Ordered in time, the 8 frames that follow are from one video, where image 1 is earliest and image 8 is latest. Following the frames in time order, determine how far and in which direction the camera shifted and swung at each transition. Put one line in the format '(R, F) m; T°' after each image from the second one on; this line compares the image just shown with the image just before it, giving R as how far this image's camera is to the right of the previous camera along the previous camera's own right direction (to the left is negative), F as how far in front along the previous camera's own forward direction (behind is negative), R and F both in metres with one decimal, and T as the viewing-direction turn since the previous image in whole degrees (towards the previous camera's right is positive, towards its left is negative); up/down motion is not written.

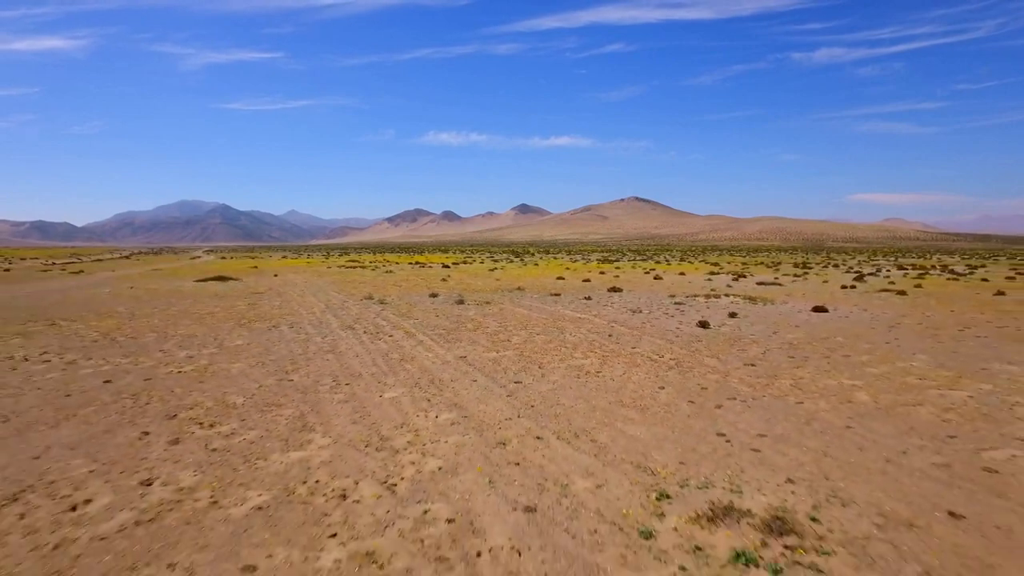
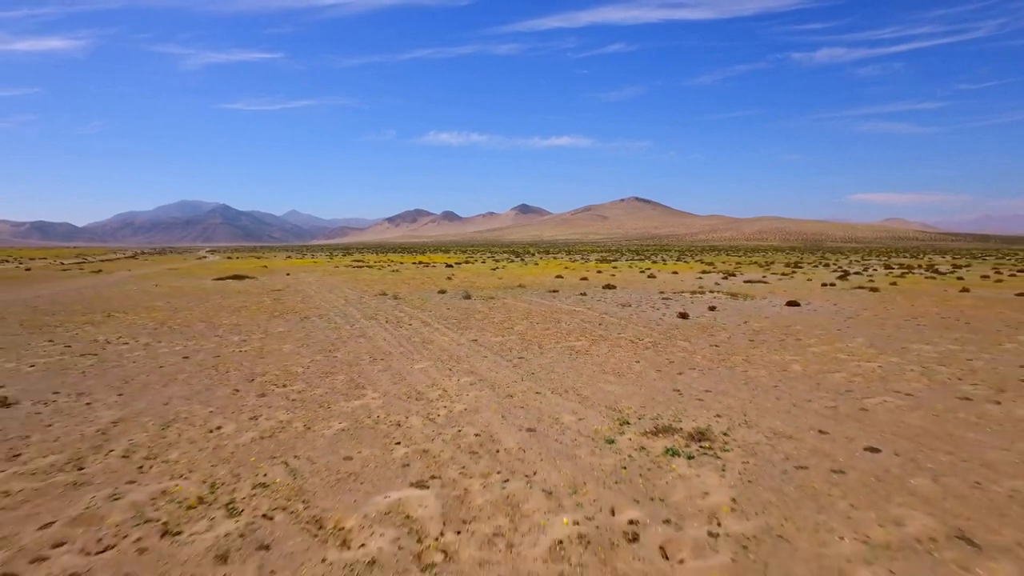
(-0.1, -1.7) m; 0°
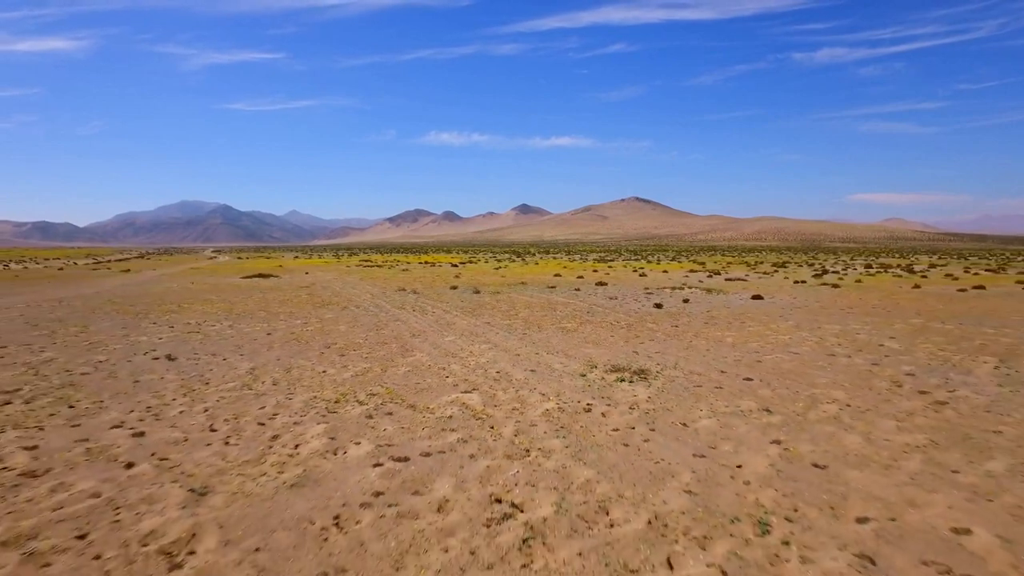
(-0.1, -2.8) m; 0°
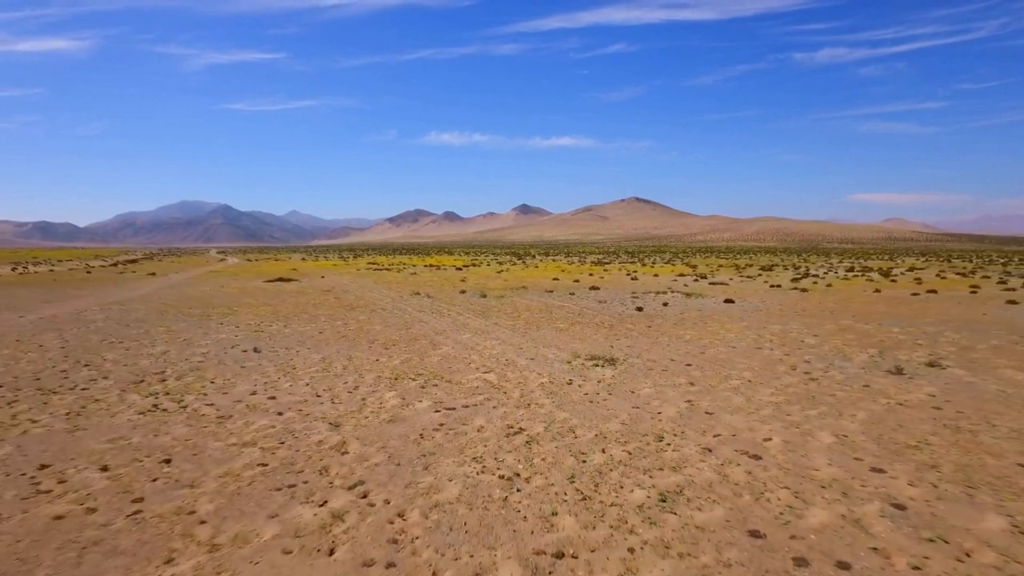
(-0.1, -2.9) m; 0°
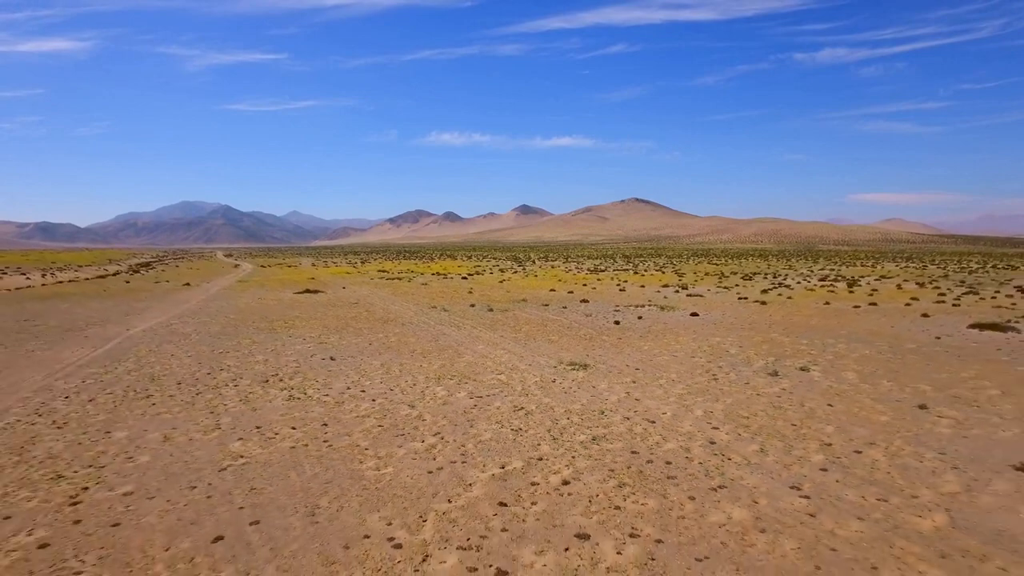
(-0.1, -4.6) m; 0°
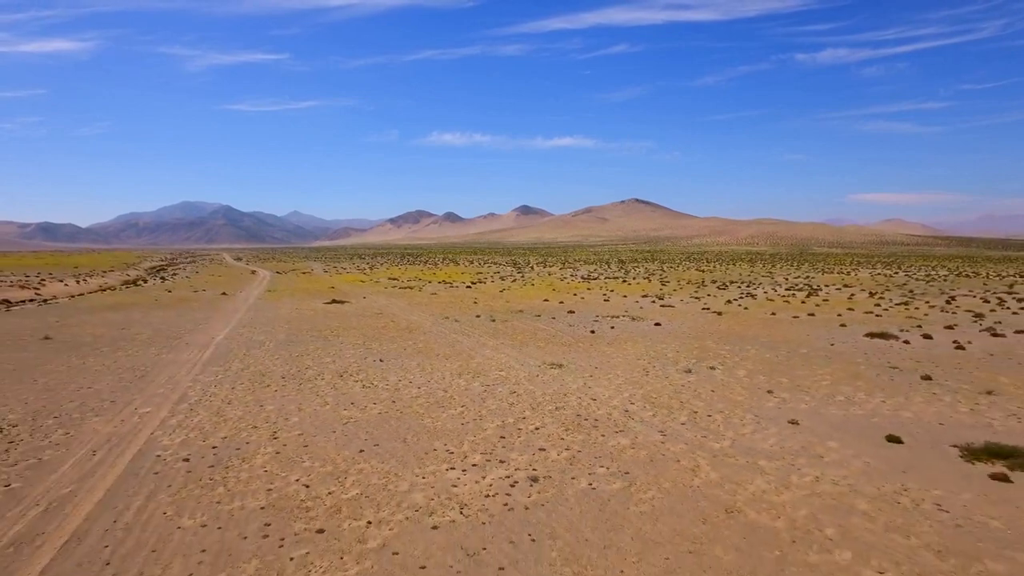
(+0.1, -6.3) m; 0°
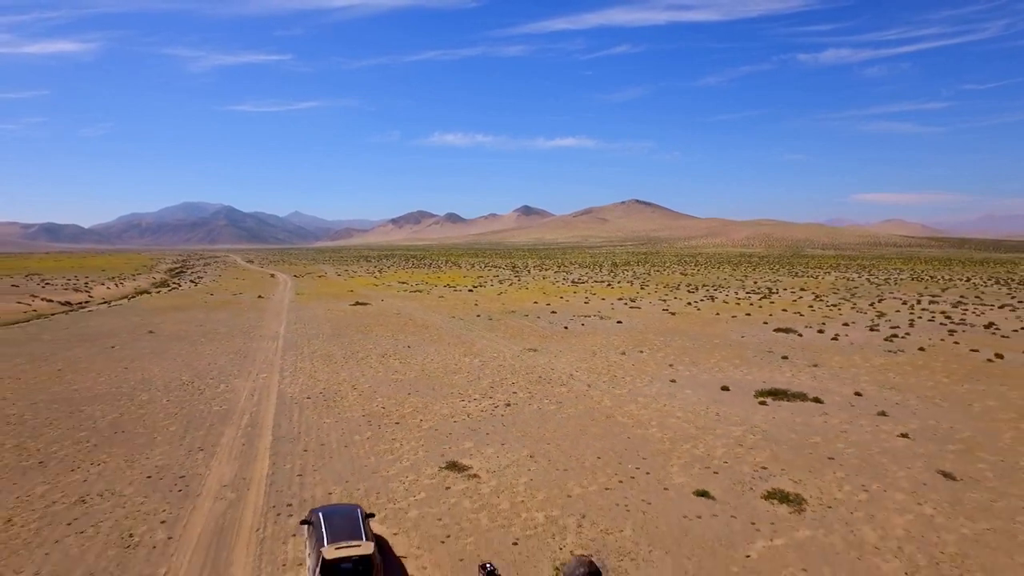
(+0.8, -8.7) m; 0°
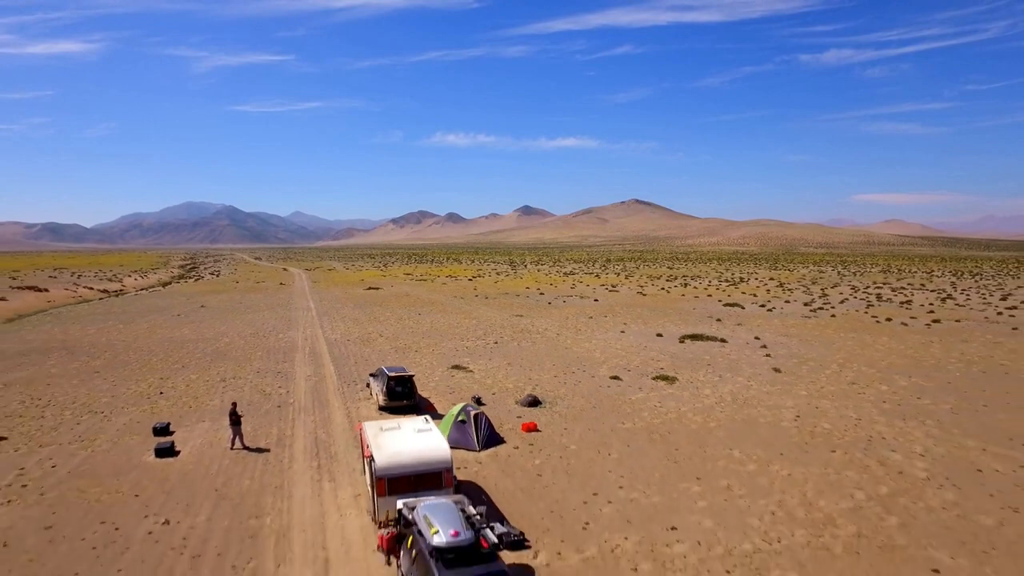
(+0.8, -7.0) m; 0°
